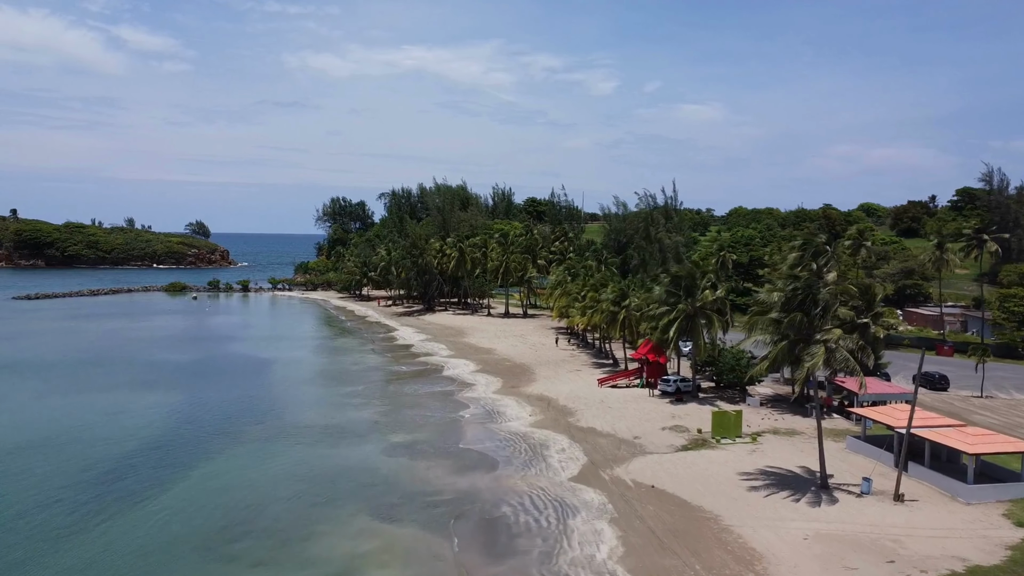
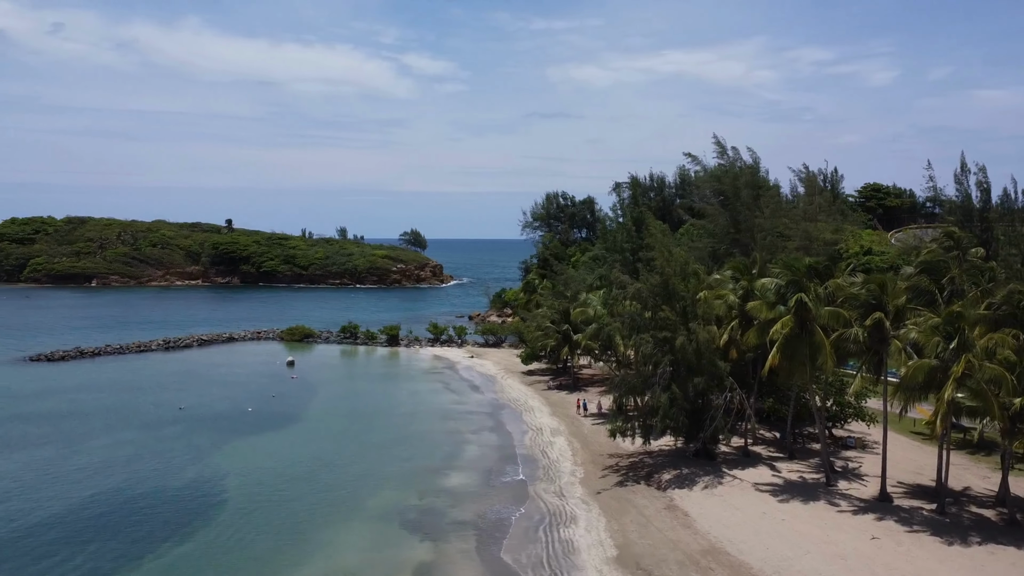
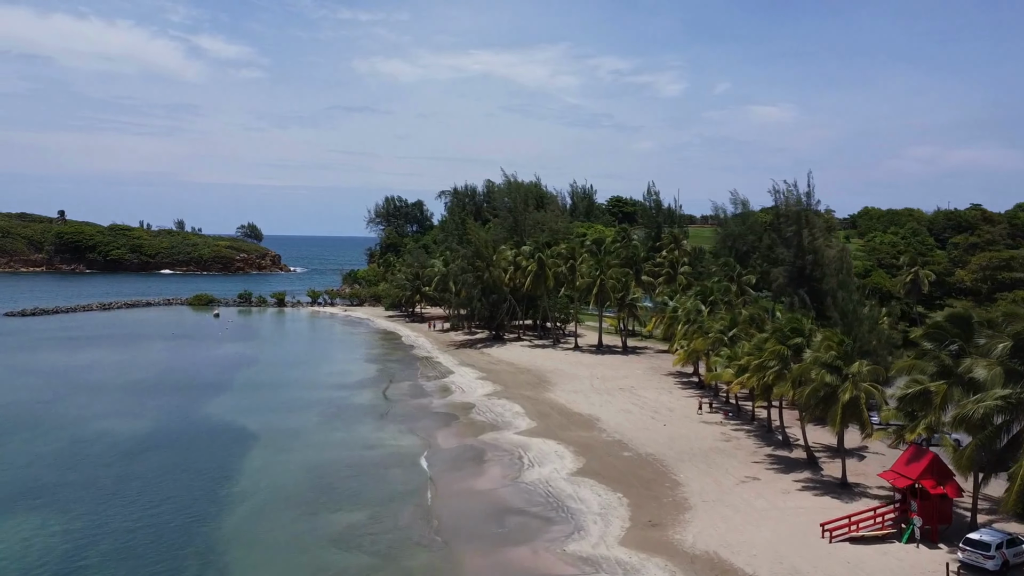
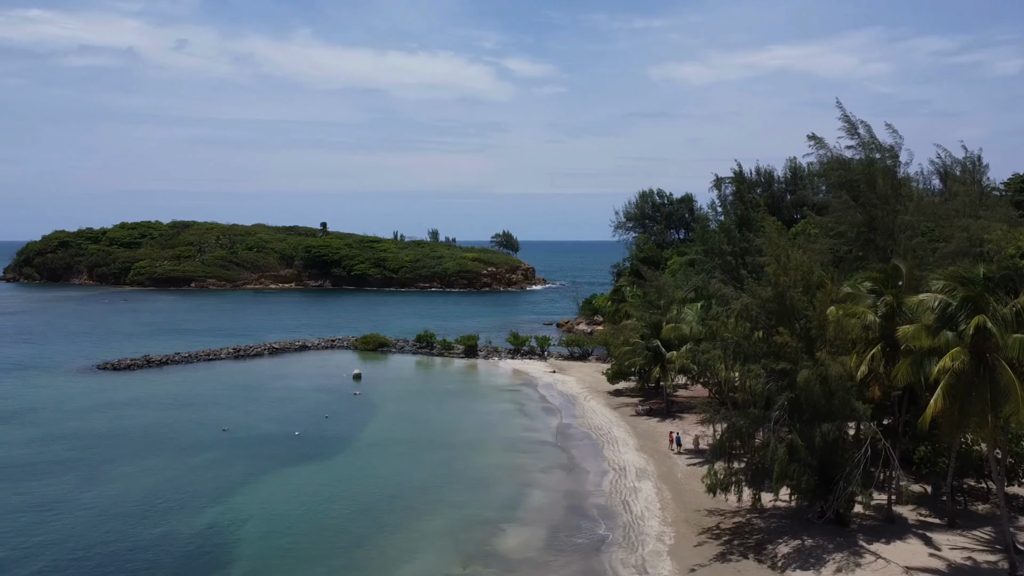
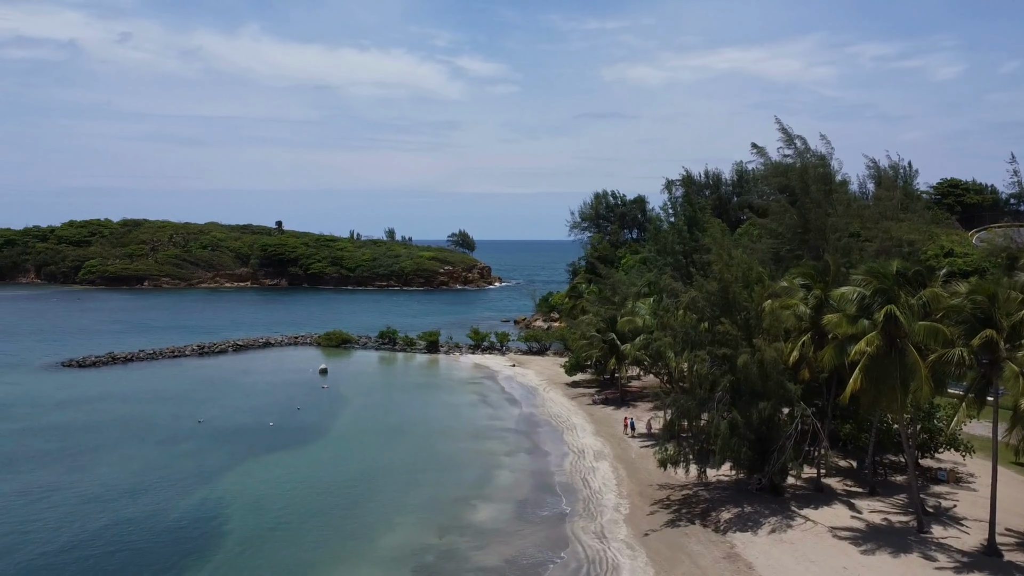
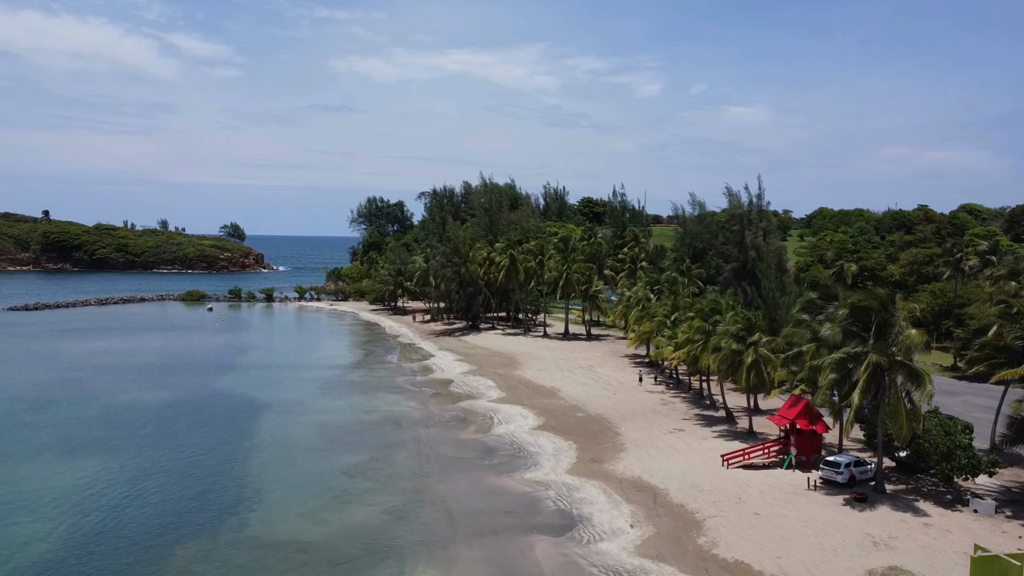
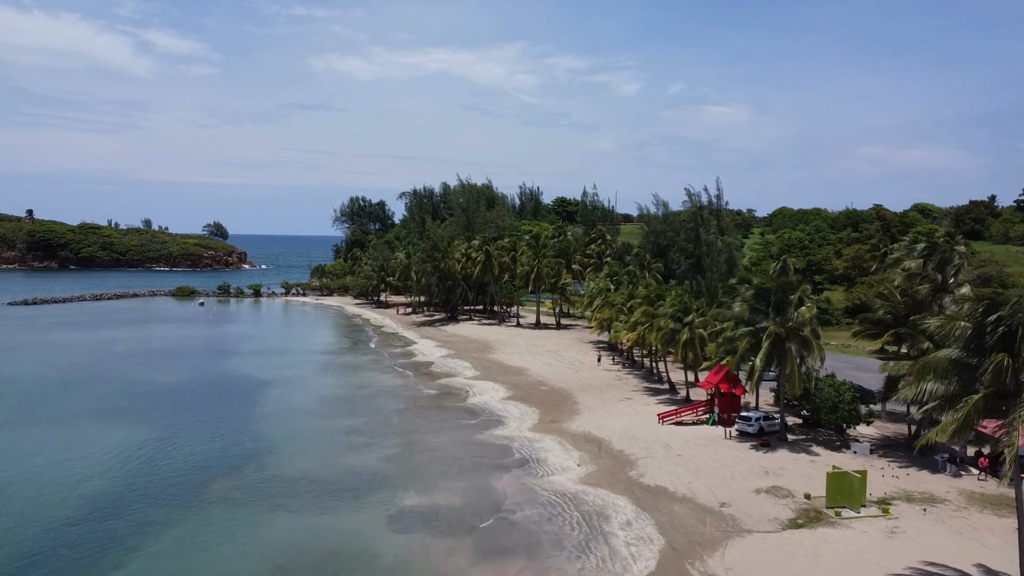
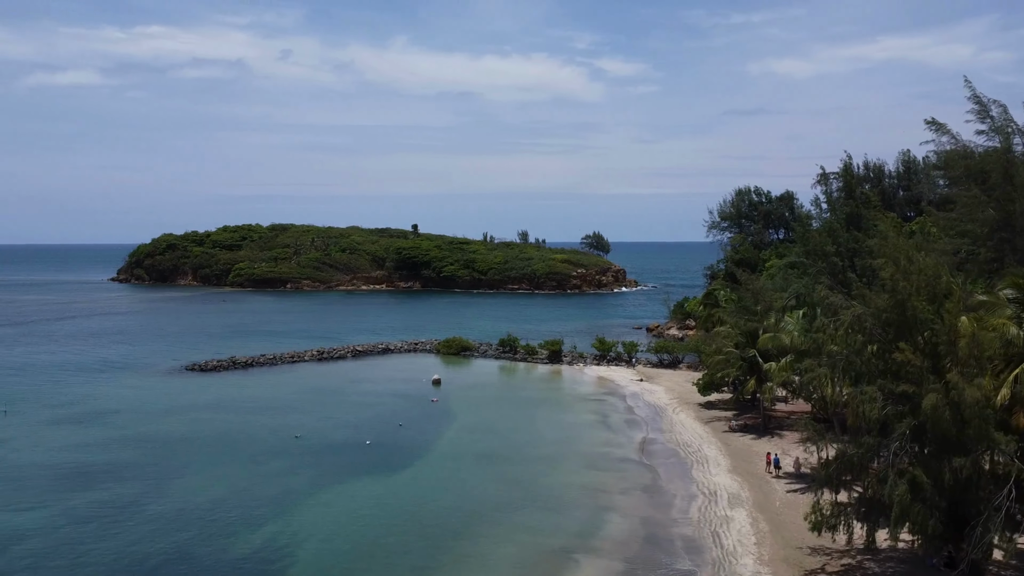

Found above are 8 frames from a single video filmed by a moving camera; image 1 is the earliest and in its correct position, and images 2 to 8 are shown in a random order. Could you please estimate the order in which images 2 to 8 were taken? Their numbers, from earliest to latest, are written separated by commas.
7, 6, 3, 2, 5, 4, 8
